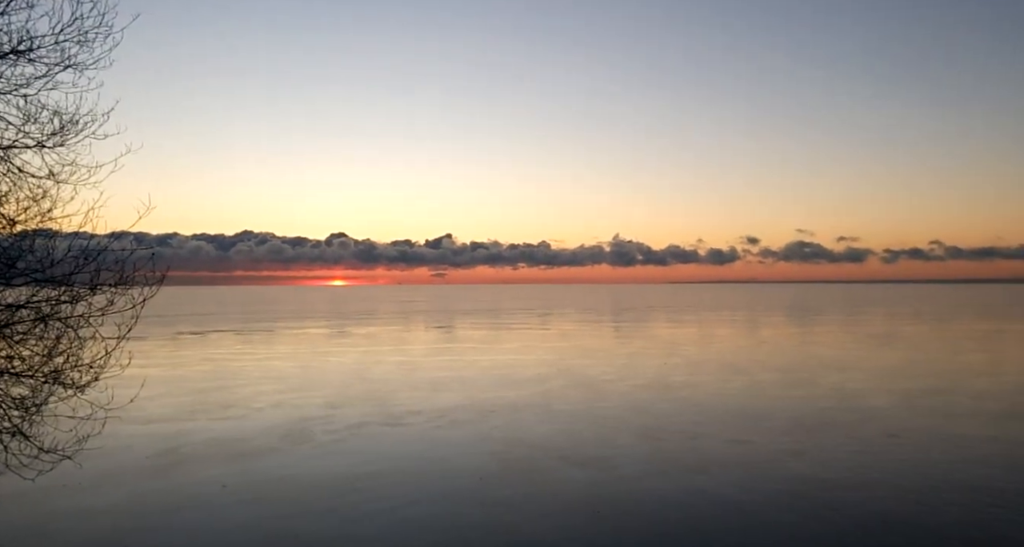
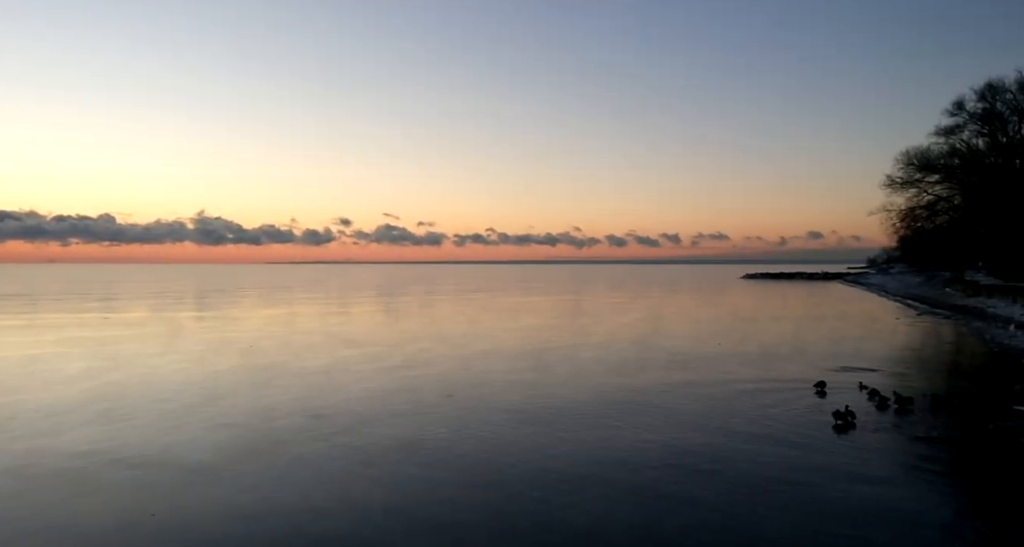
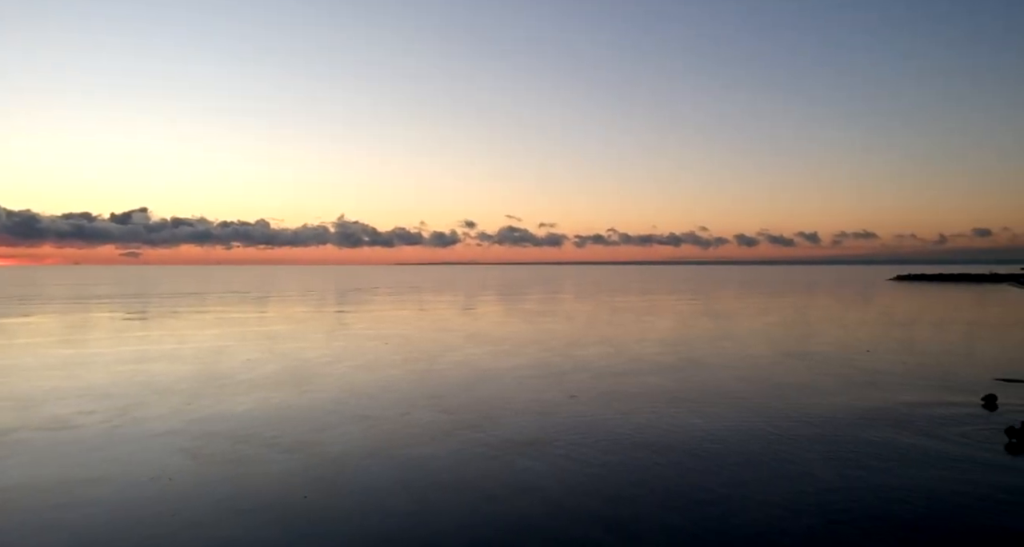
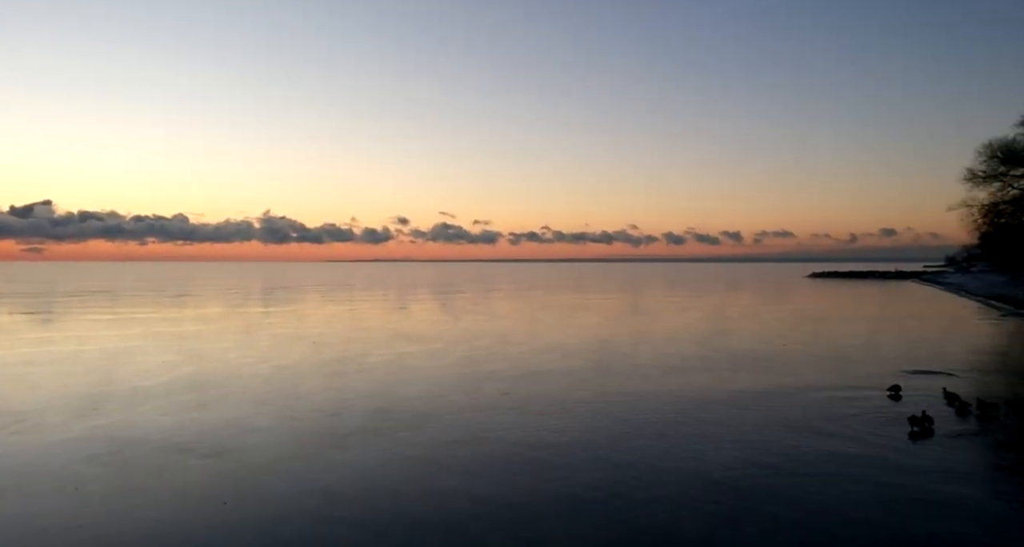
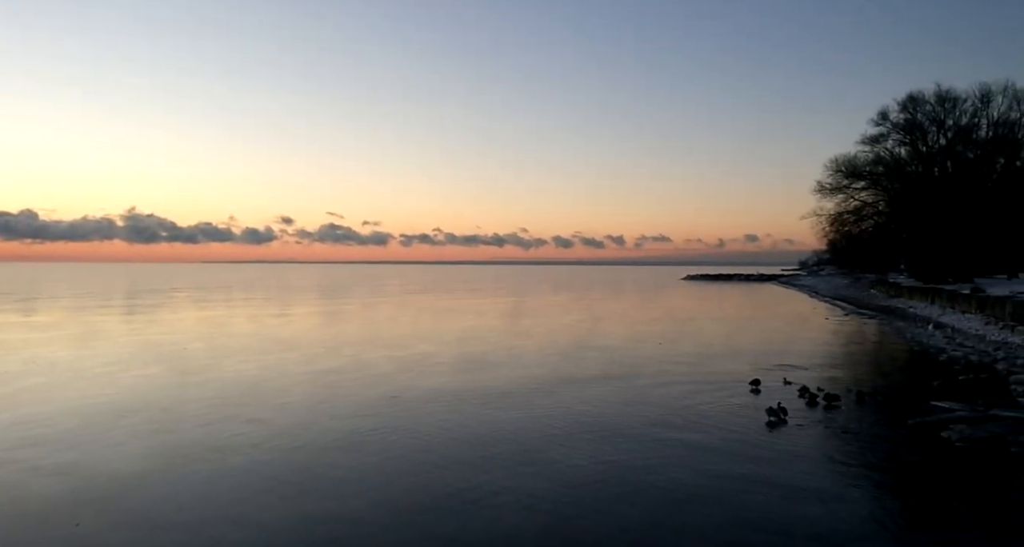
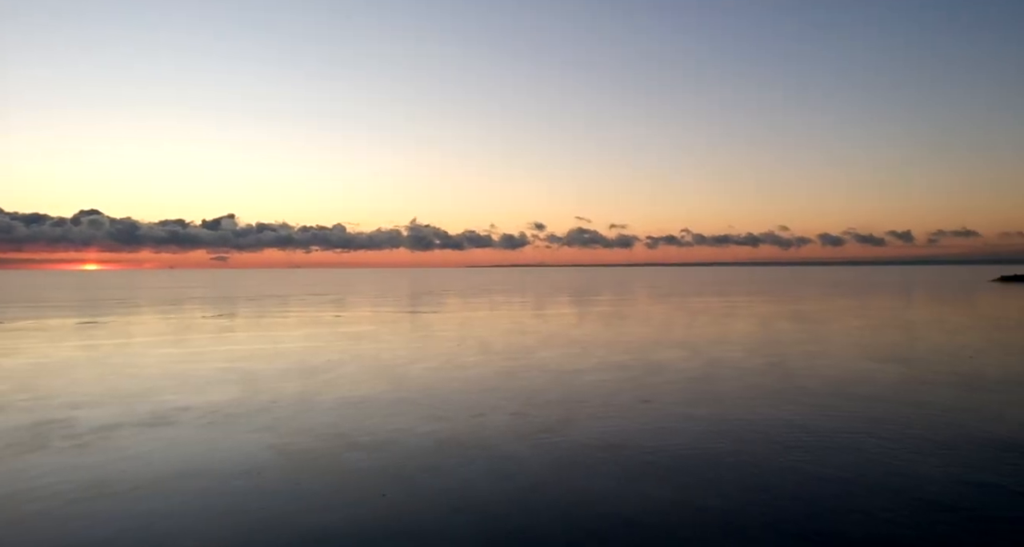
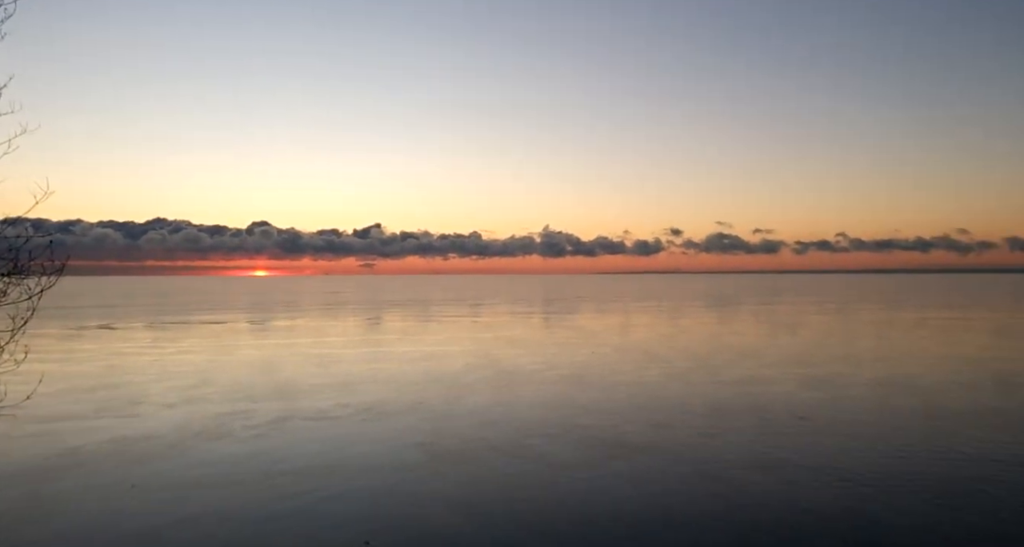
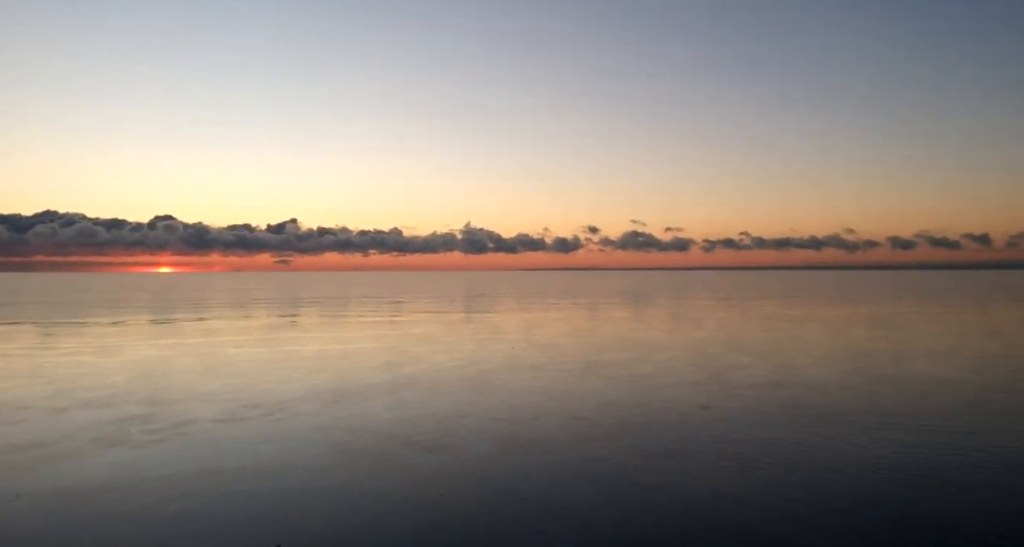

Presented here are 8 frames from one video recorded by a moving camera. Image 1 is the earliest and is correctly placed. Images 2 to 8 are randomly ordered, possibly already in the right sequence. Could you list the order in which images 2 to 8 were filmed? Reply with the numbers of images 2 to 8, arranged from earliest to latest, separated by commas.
7, 8, 6, 3, 4, 2, 5
